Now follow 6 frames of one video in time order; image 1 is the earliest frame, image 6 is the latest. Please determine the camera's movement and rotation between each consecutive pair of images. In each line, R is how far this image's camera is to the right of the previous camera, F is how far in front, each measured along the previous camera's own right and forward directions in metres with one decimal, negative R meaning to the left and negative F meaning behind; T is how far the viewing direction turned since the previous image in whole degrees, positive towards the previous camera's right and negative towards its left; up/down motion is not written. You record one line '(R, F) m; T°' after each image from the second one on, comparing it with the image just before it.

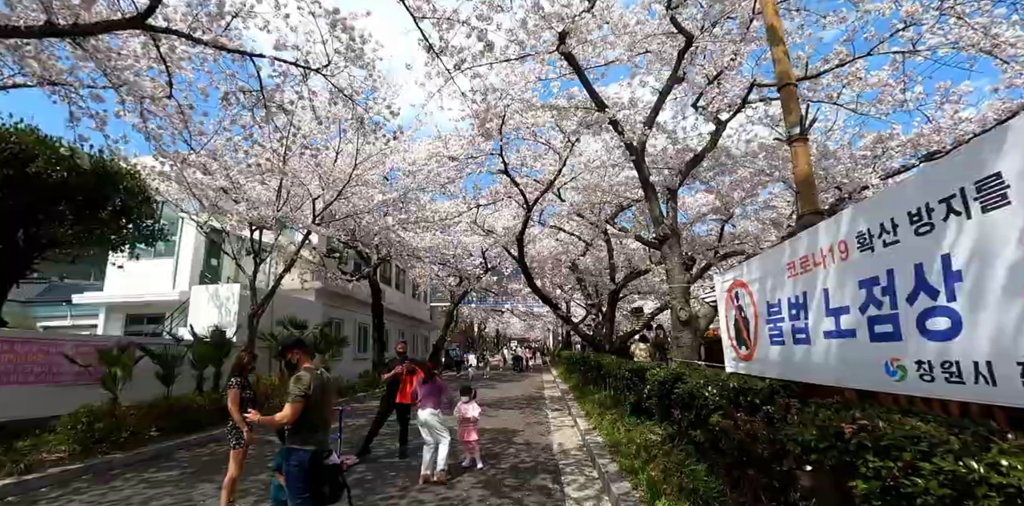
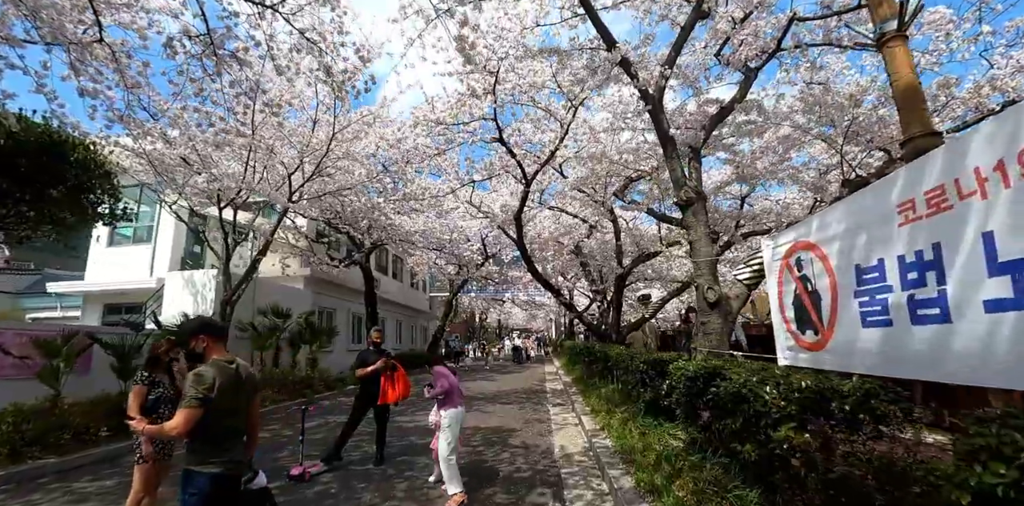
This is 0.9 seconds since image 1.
(+0.1, +1.2) m; 0°
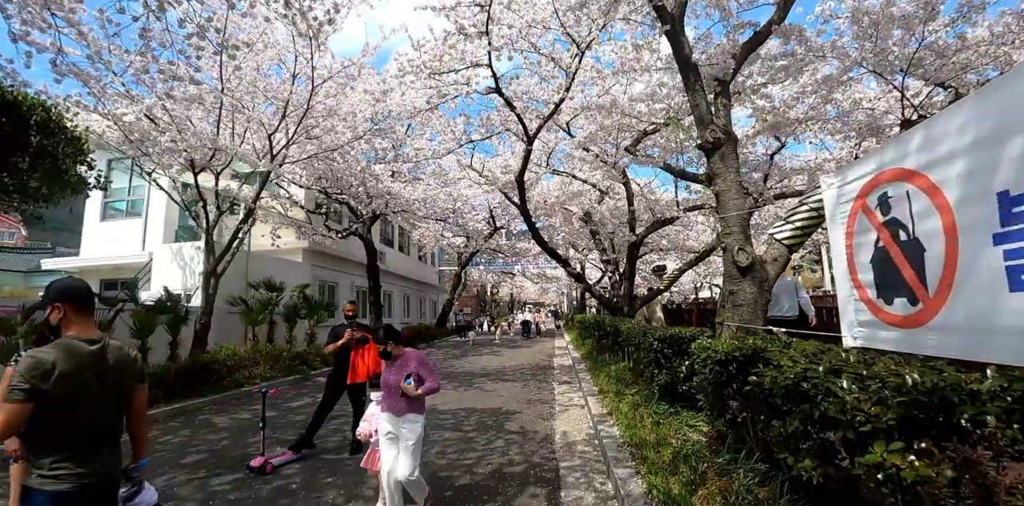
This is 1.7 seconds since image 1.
(+0.3, +1.0) m; -2°
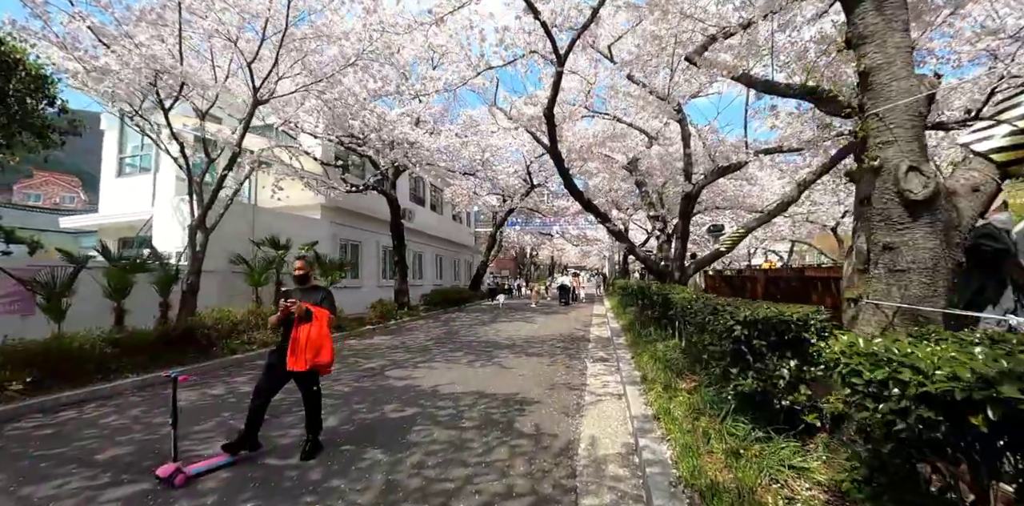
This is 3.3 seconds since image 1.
(+0.3, +1.8) m; -5°
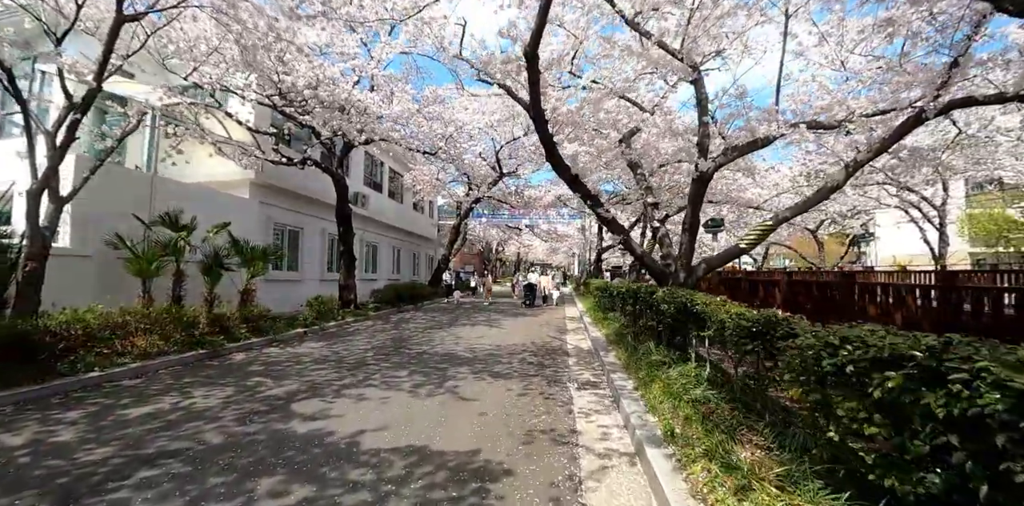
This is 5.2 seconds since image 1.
(0.0, +2.2) m; +4°
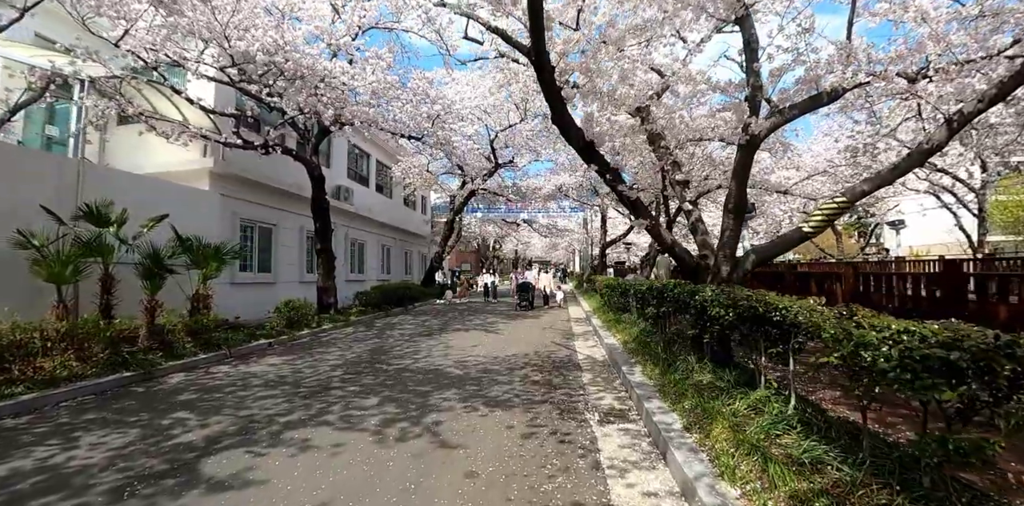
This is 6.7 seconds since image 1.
(0.0, +1.6) m; 0°
